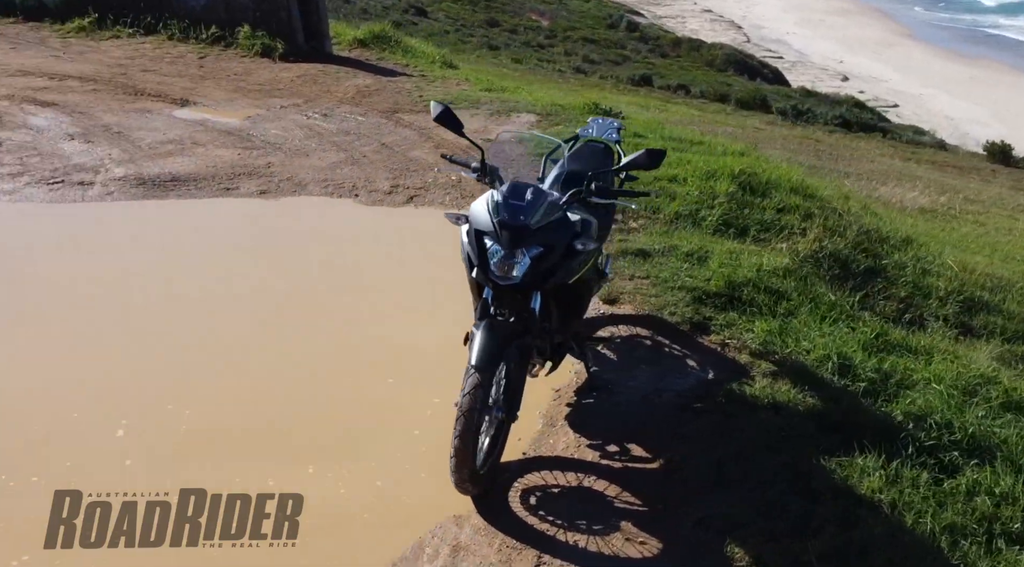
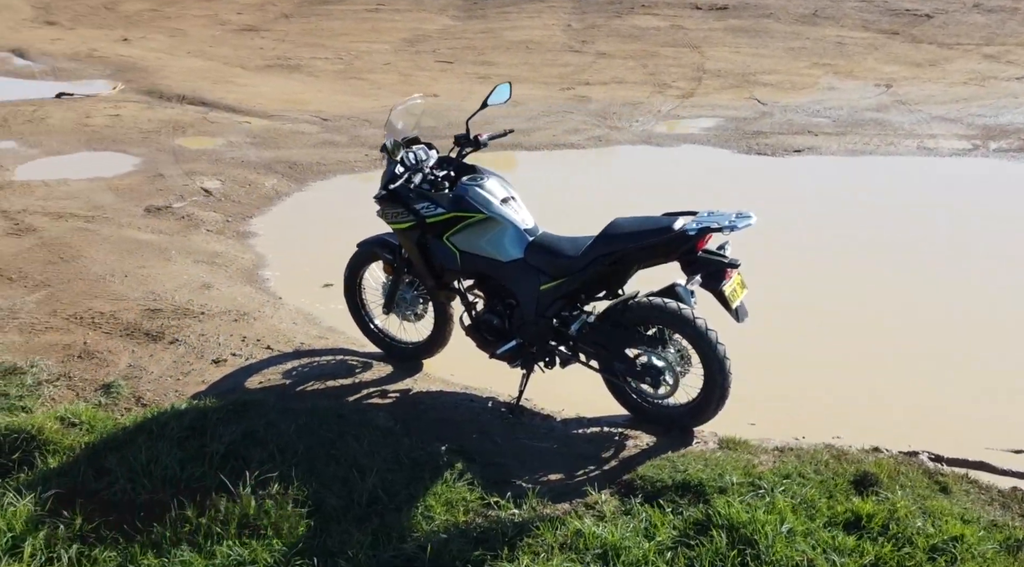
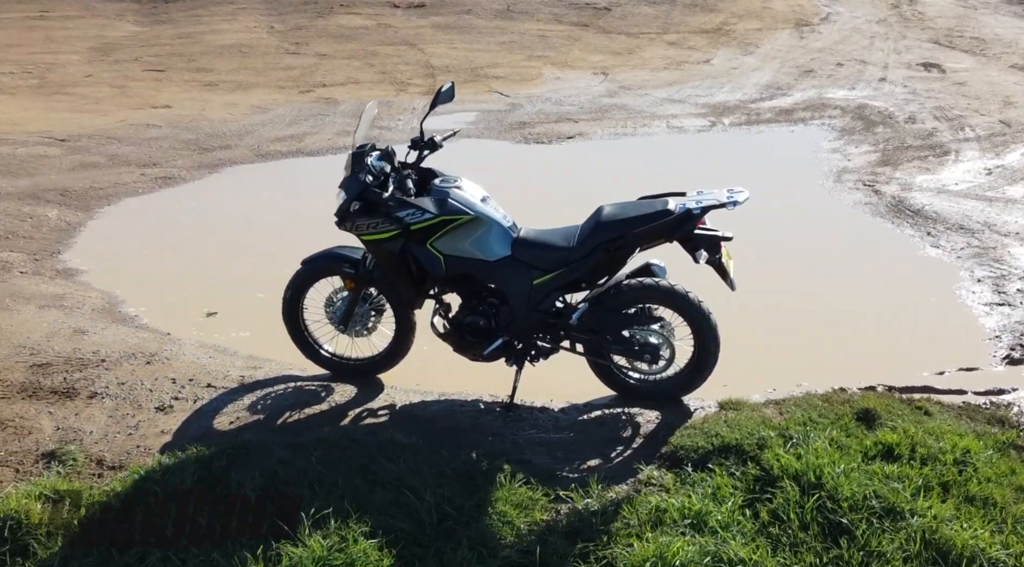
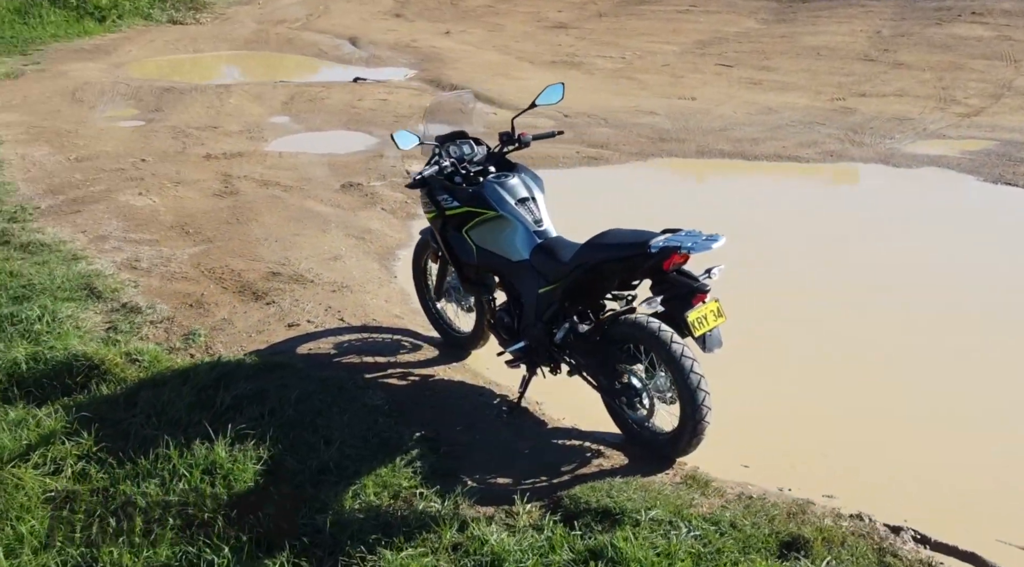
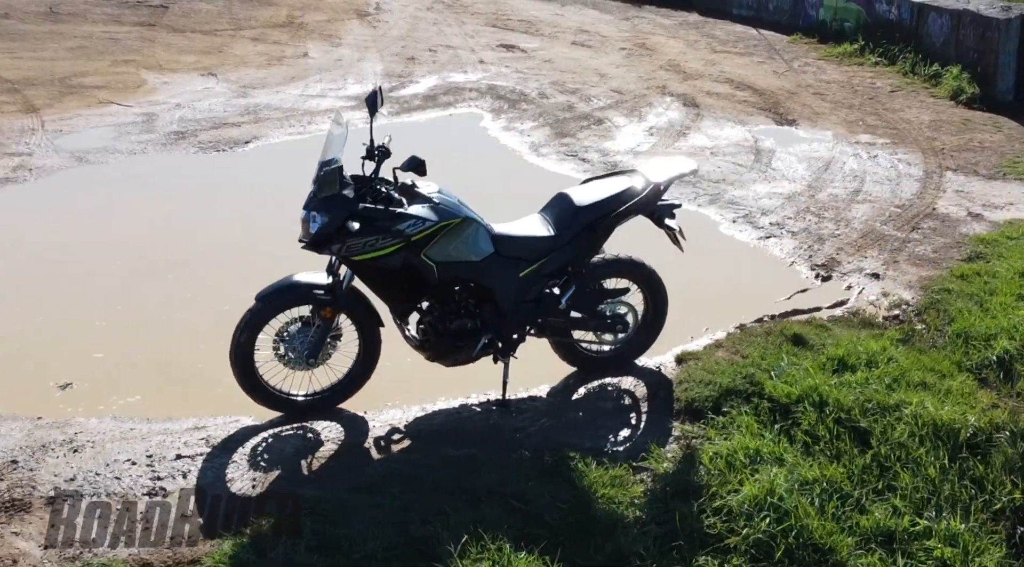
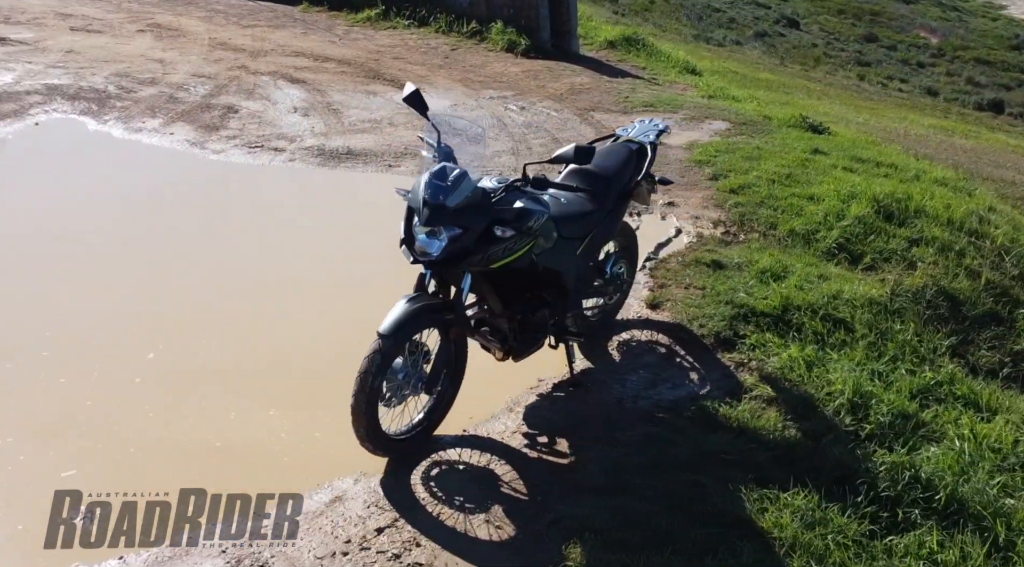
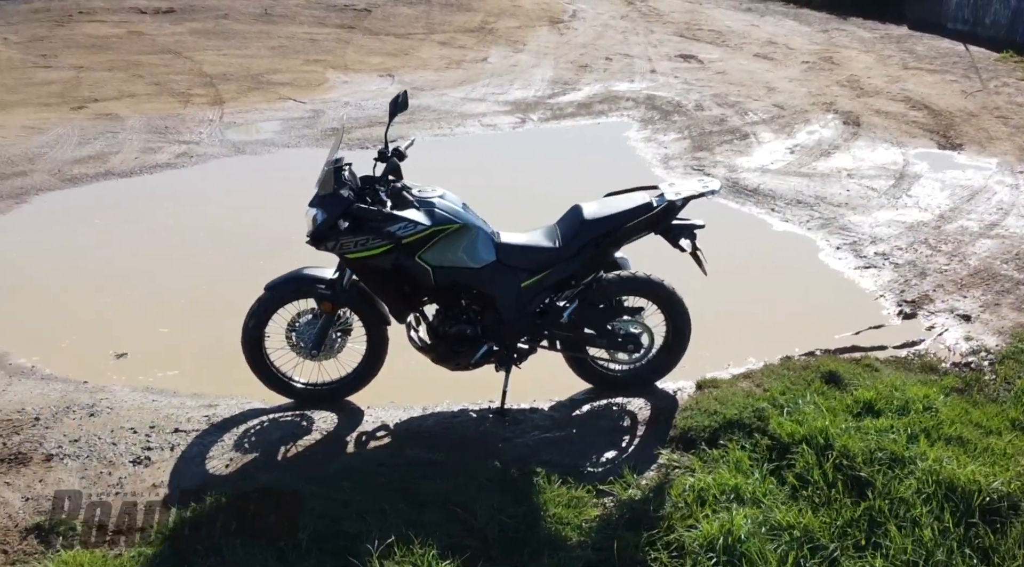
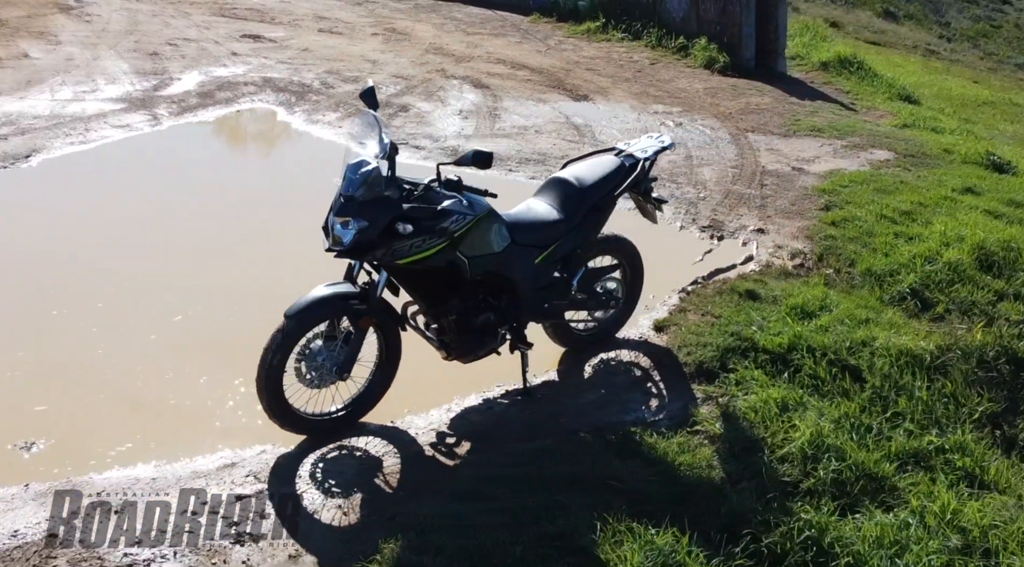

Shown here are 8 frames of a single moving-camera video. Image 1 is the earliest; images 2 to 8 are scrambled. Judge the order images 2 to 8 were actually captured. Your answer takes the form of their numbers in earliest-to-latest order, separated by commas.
6, 8, 5, 7, 3, 2, 4
